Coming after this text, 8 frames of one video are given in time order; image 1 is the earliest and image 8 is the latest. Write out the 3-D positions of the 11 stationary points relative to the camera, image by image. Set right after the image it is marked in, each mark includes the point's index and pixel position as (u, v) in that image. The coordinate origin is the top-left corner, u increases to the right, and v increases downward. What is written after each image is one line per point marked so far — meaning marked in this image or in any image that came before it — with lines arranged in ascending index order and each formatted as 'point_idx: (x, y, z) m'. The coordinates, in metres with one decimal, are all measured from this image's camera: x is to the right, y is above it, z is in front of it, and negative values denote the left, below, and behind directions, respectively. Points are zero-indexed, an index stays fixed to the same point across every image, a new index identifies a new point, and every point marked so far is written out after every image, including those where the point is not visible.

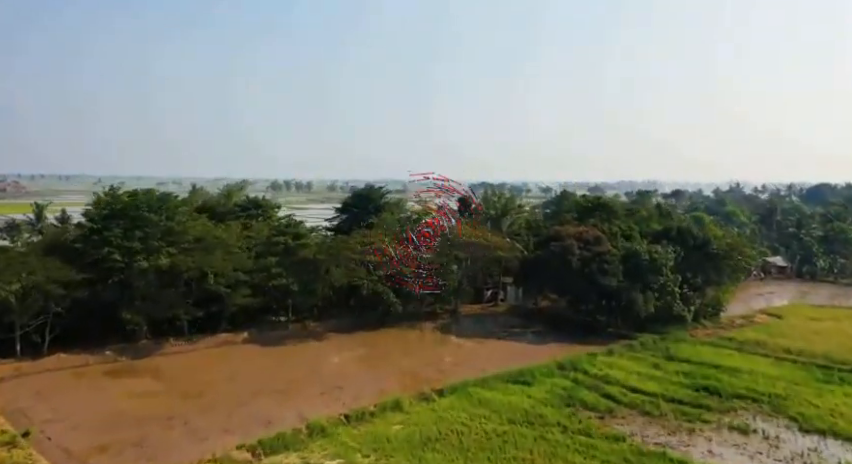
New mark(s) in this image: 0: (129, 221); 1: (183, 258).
0: (-8.8, +0.3, +19.0) m
1: (-7.3, -0.8, +19.2) m
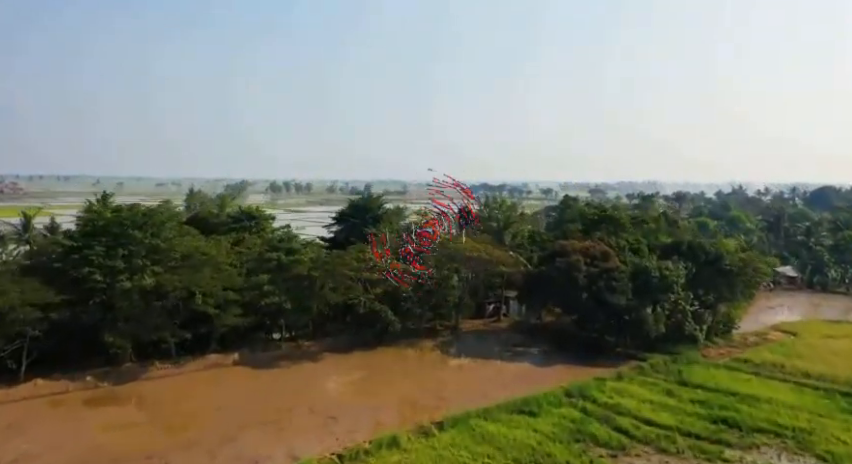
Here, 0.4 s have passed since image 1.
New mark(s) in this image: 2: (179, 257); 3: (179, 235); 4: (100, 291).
0: (-8.8, -0.2, +18.0) m
1: (-7.3, -1.3, +18.2) m
2: (-7.3, -0.7, +19.0) m
3: (-7.7, -0.1, +19.9) m
4: (-8.8, -1.6, +17.4) m
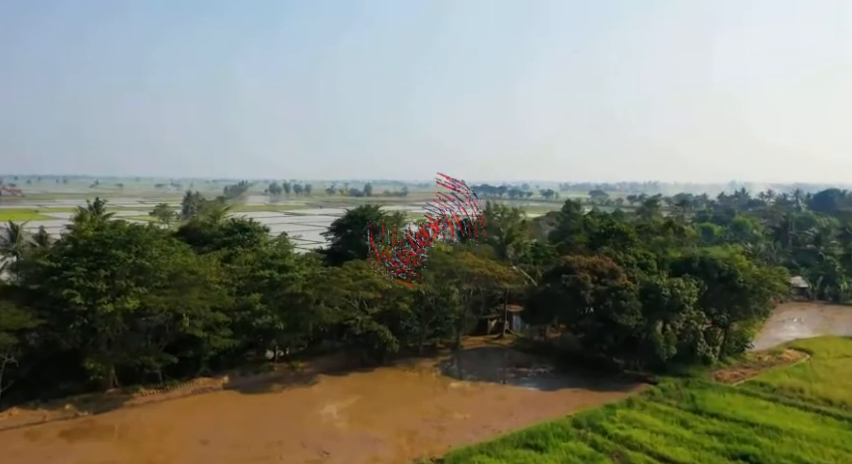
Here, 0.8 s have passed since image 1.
0: (-8.8, -0.7, +17.0) m
1: (-7.3, -1.8, +17.2) m
2: (-7.3, -1.3, +18.1) m
3: (-7.7, -0.7, +19.0) m
4: (-8.8, -2.1, +16.4) m
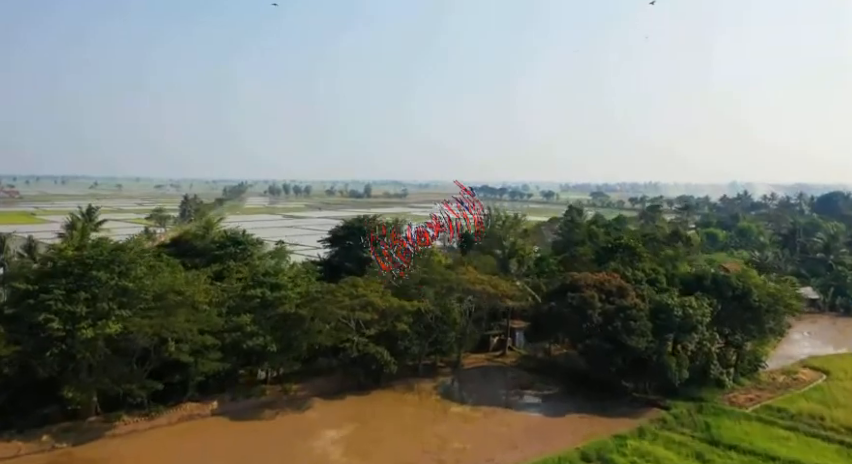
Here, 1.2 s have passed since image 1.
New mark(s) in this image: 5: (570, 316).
0: (-8.8, -1.2, +16.1) m
1: (-7.3, -2.3, +16.3) m
2: (-7.3, -1.8, +17.1) m
3: (-7.7, -1.2, +18.0) m
4: (-8.9, -2.6, +15.5) m
5: (+4.4, -2.6, +19.7) m
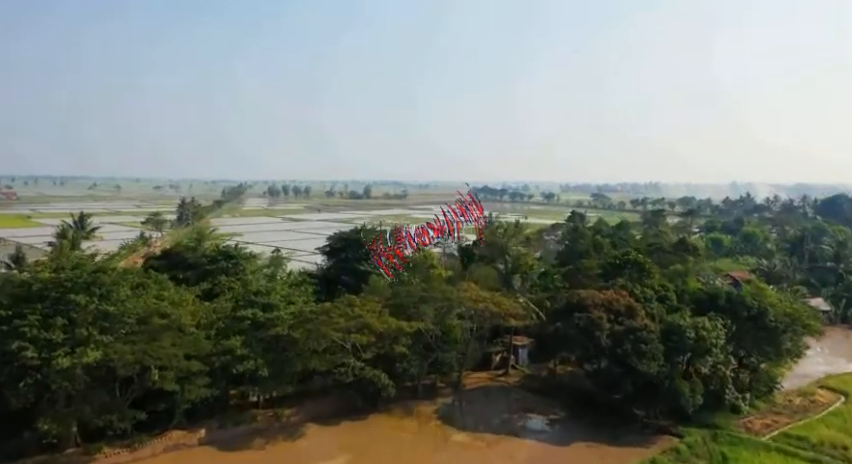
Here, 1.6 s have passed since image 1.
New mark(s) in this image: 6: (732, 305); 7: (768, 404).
0: (-8.9, -1.7, +15.1) m
1: (-7.3, -2.8, +15.3) m
2: (-7.4, -2.3, +16.2) m
3: (-7.7, -1.6, +17.0) m
4: (-8.9, -3.1, +14.5) m
5: (+4.4, -3.1, +18.8) m
6: (+9.2, -2.2, +19.3) m
7: (+10.5, -5.3, +19.7) m
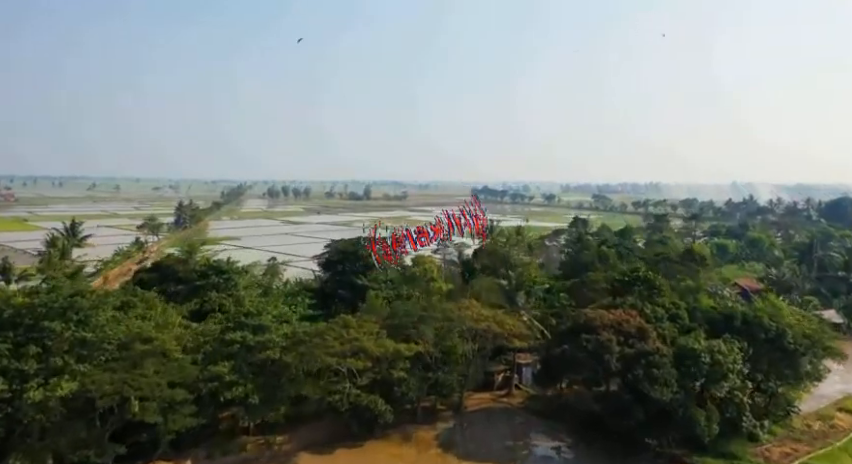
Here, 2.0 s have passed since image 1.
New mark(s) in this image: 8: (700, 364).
0: (-8.9, -2.2, +14.1) m
1: (-7.4, -3.3, +14.3) m
2: (-7.4, -2.7, +15.2) m
3: (-7.7, -2.1, +16.1) m
4: (-8.9, -3.6, +13.5) m
5: (+4.4, -3.6, +17.8) m
6: (+9.2, -2.7, +18.3) m
7: (+10.5, -5.8, +18.7) m
8: (+7.2, -3.4, +16.8) m
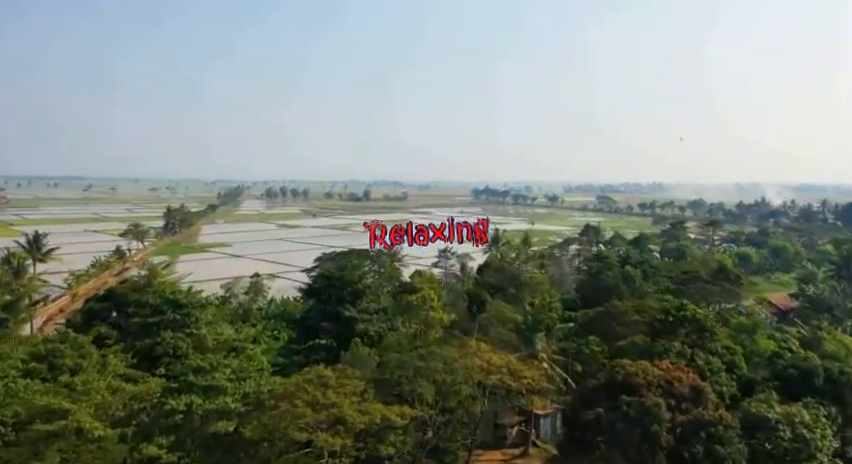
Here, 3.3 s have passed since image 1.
0: (-8.9, -2.9, +10.3) m
1: (-7.4, -4.0, +10.5) m
2: (-7.4, -3.5, +11.4) m
3: (-7.8, -2.9, +12.3) m
4: (-8.9, -4.4, +9.7) m
5: (+4.3, -4.3, +14.0) m
6: (+9.1, -3.4, +14.5) m
7: (+10.4, -6.5, +14.9) m
8: (+7.2, -4.2, +13.0) m
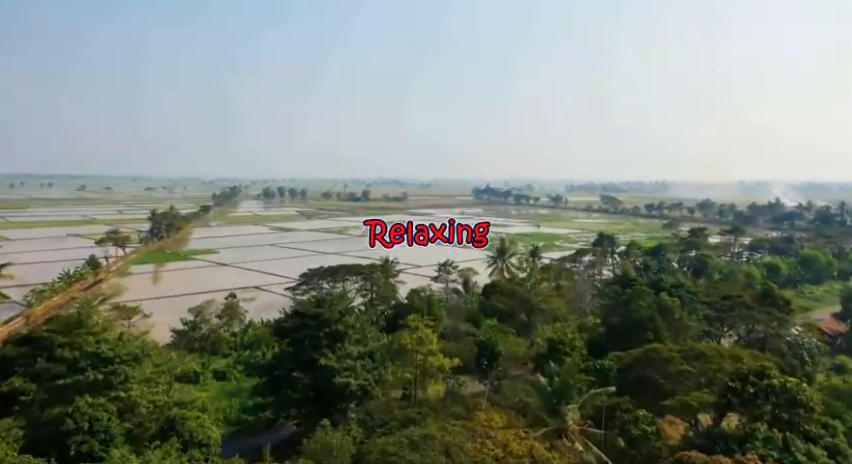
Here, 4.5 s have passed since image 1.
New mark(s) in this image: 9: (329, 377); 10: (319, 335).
0: (-9.0, -3.7, +6.1) m
1: (-7.5, -4.8, +6.3) m
2: (-7.5, -4.3, +7.1) m
3: (-7.9, -3.7, +8.0) m
4: (-9.0, -5.2, +5.5) m
5: (+4.2, -5.1, +9.7) m
6: (+9.0, -4.2, +10.2) m
7: (+10.3, -7.3, +10.6) m
8: (+7.1, -5.0, +8.7) m
9: (-2.6, -3.9, +17.2) m
10: (-3.0, -2.9, +17.9) m
